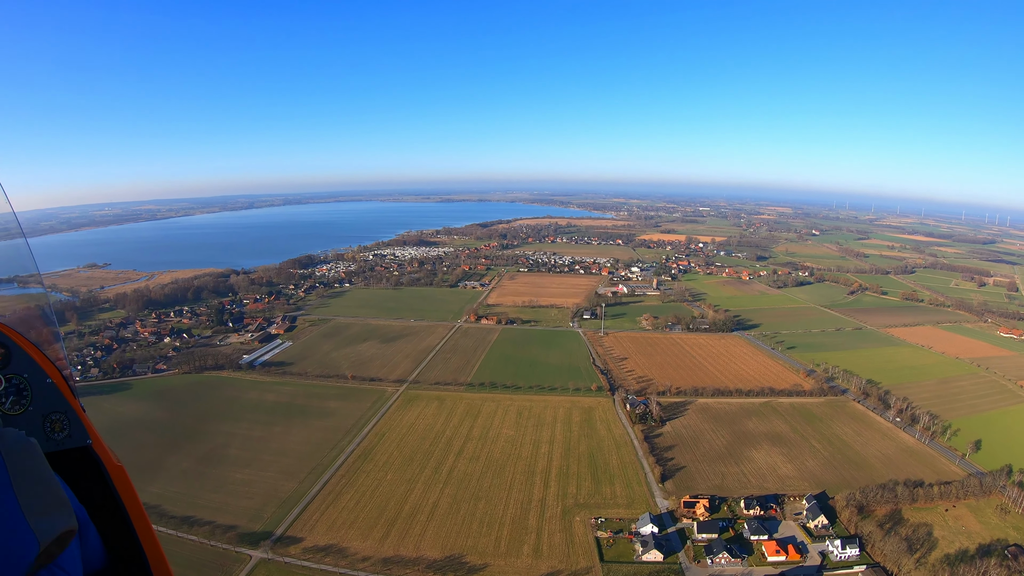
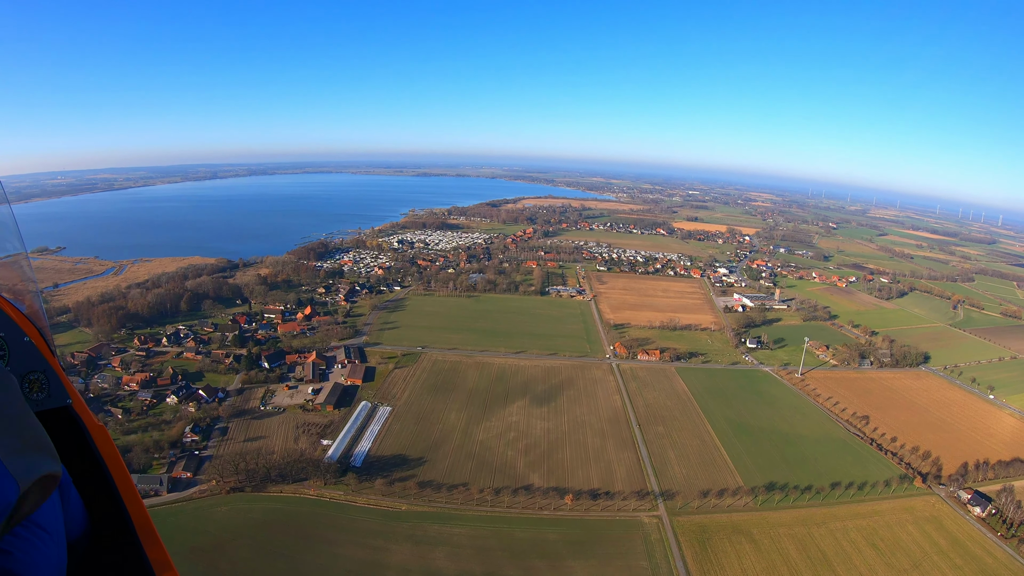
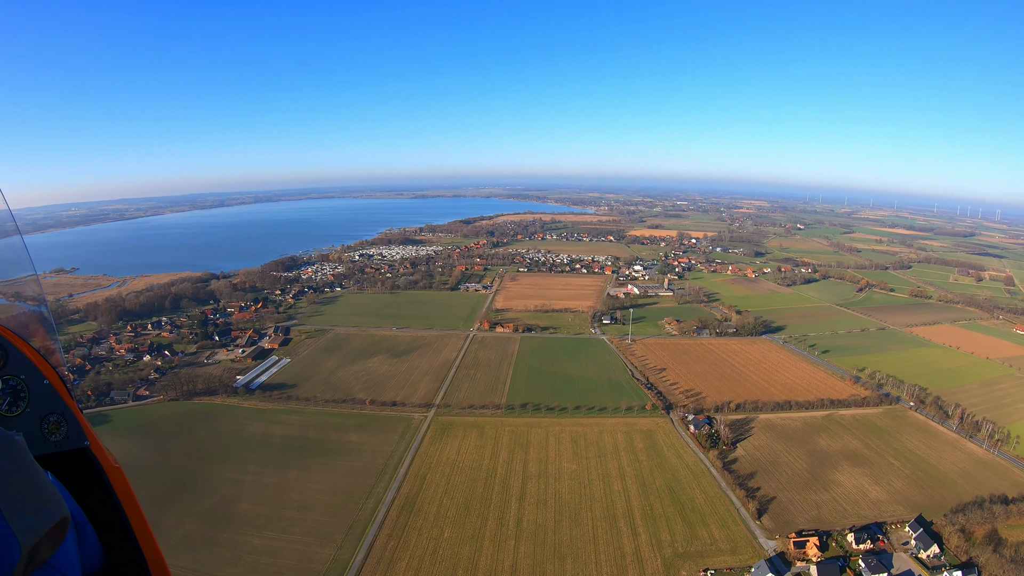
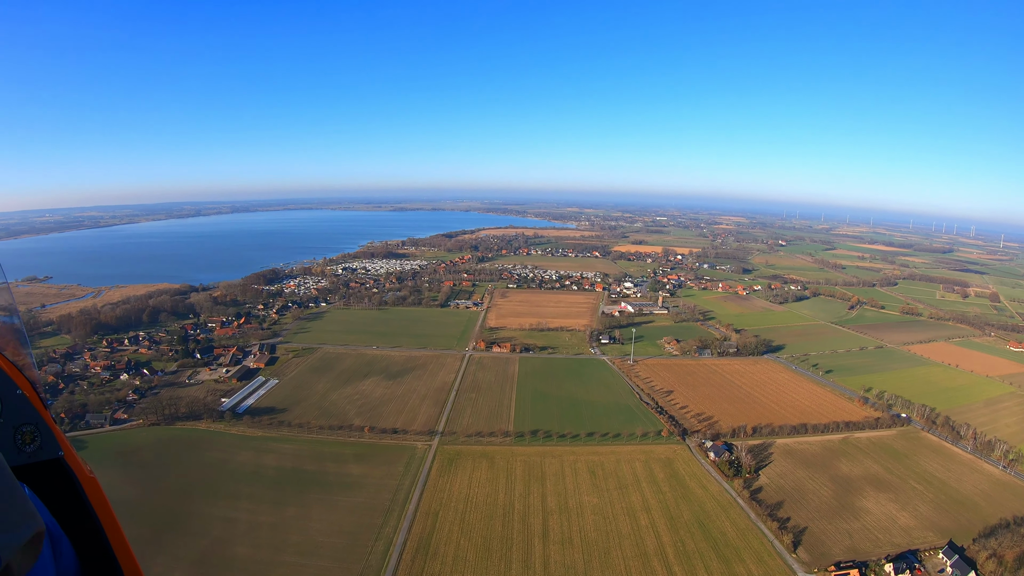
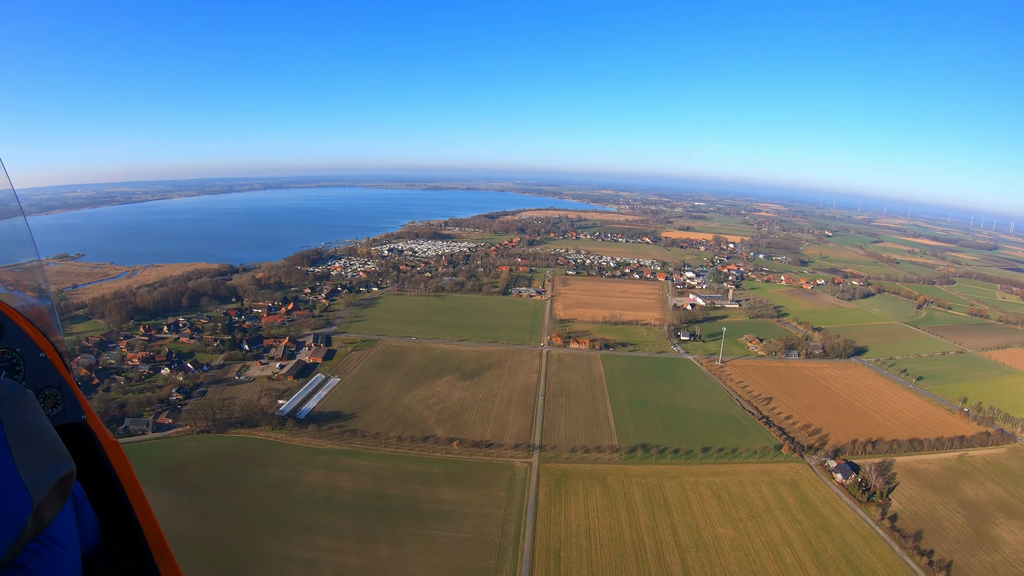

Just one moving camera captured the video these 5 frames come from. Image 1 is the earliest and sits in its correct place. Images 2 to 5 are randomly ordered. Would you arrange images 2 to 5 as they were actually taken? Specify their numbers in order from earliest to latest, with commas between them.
3, 4, 5, 2
